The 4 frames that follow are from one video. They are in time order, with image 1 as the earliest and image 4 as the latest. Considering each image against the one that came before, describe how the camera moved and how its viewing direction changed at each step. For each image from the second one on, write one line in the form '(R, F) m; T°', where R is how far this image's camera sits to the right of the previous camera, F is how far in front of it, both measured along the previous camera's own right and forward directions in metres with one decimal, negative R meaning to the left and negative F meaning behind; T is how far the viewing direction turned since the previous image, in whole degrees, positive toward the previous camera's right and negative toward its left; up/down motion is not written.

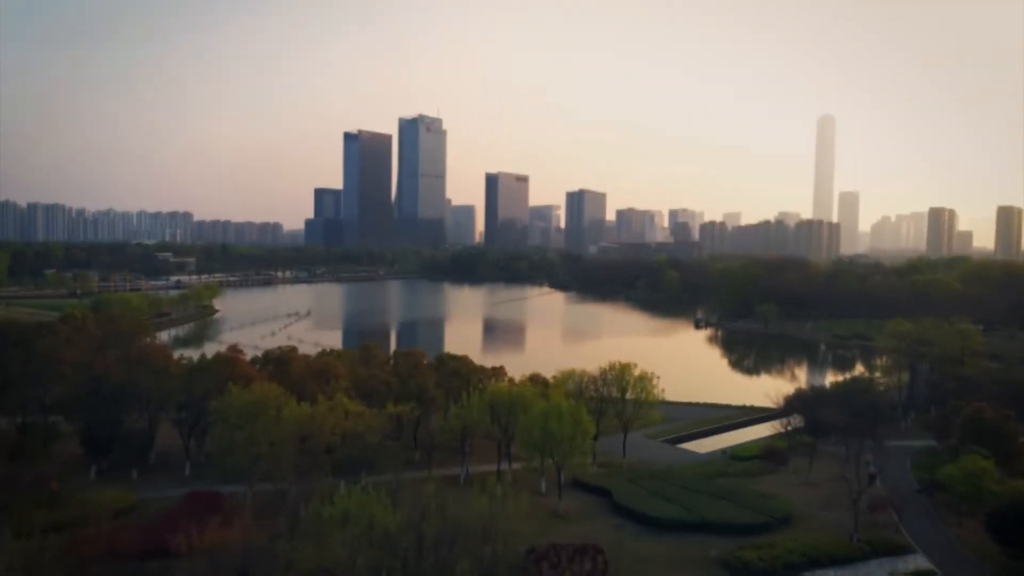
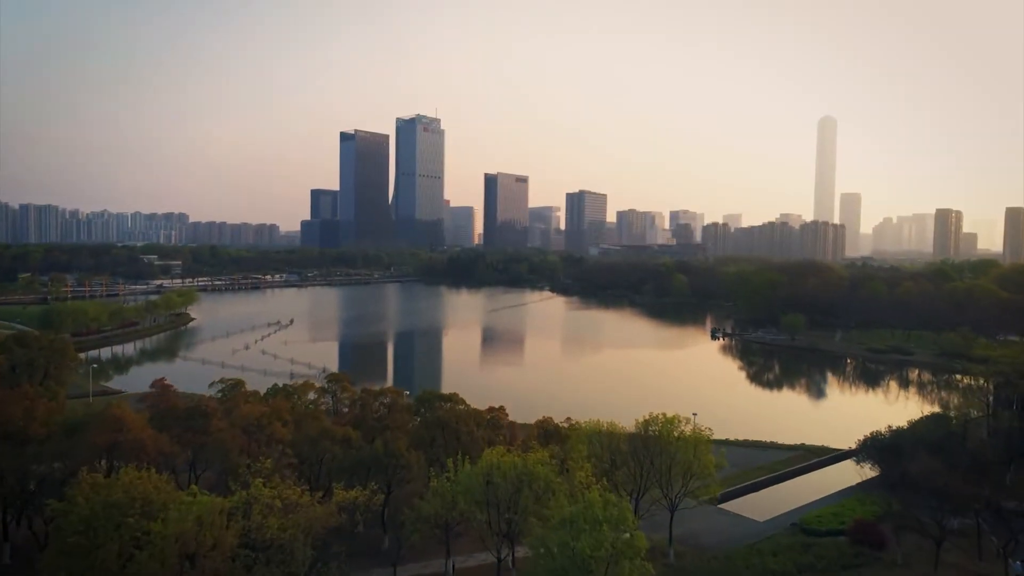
(0.0, +1.5) m; 0°
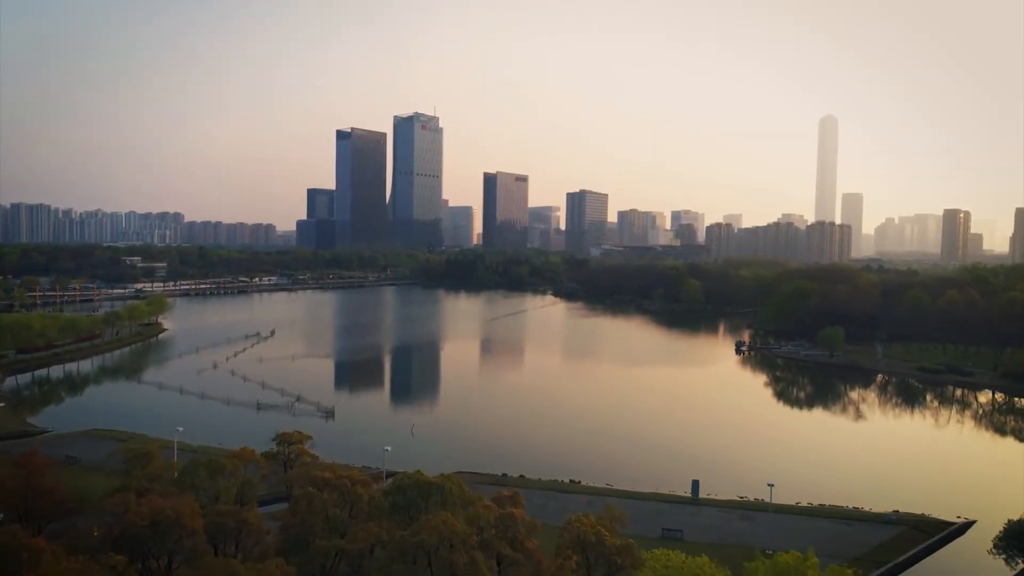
(-0.1, +1.6) m; 0°
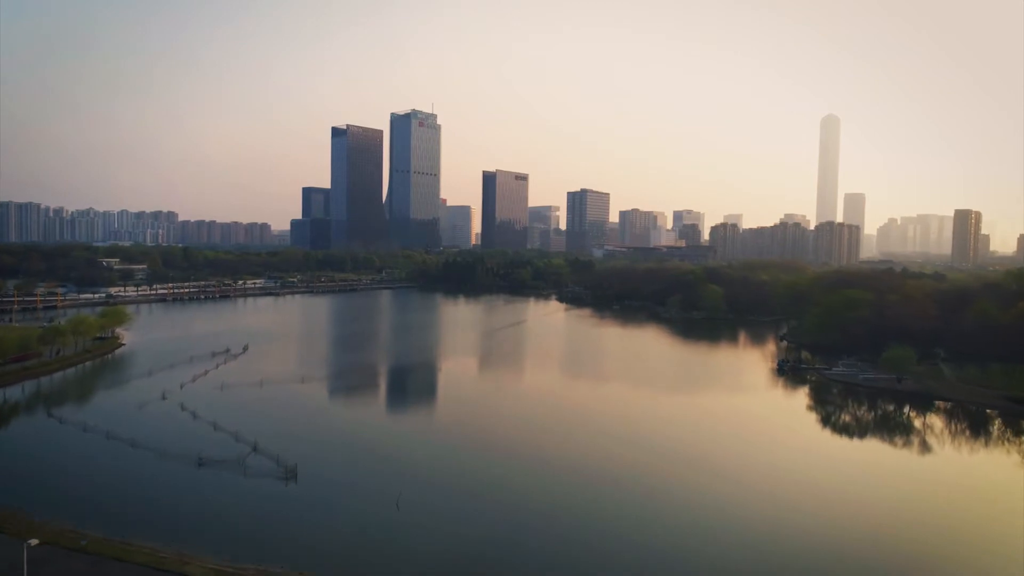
(-0.2, +2.0) m; 0°
